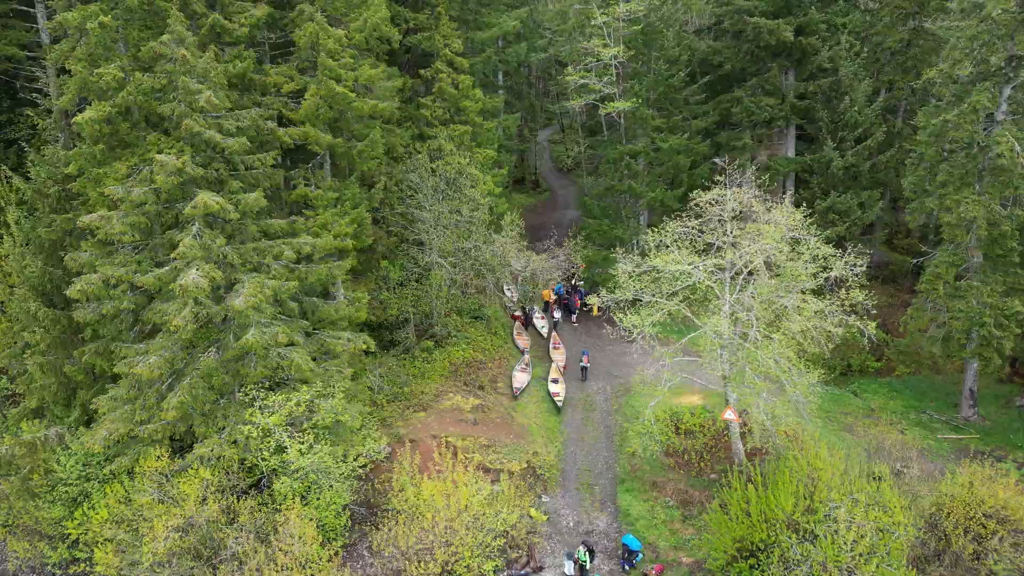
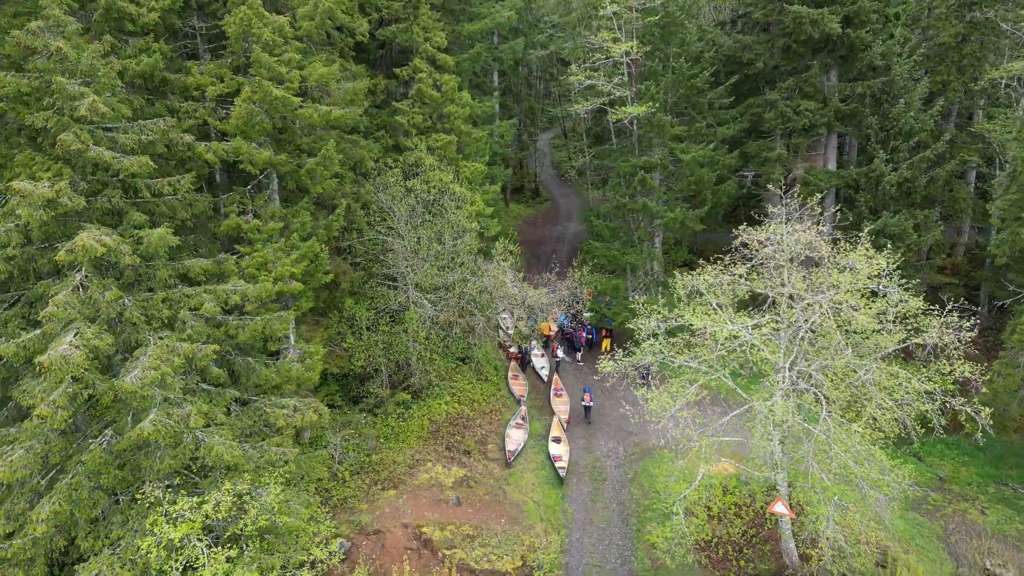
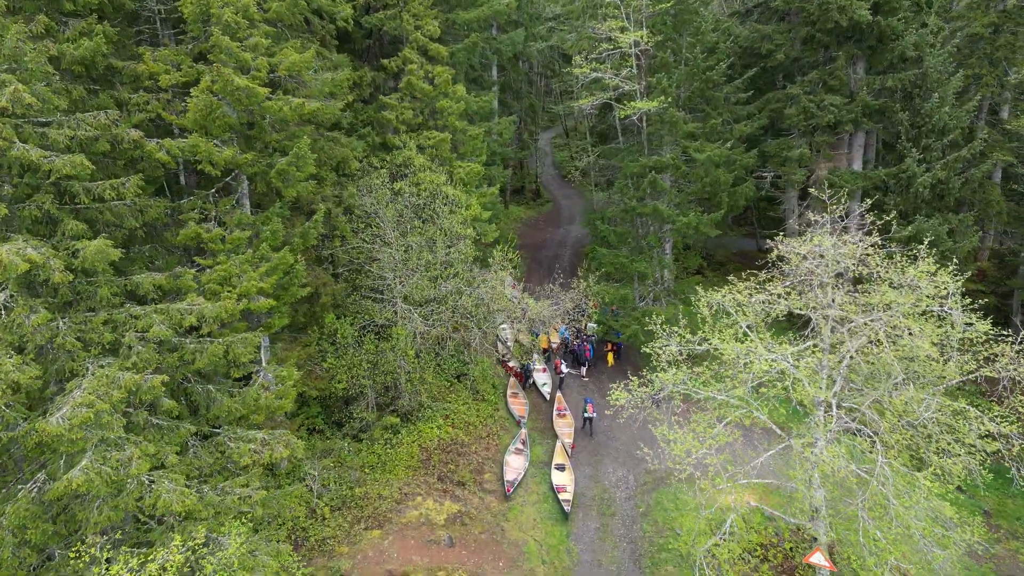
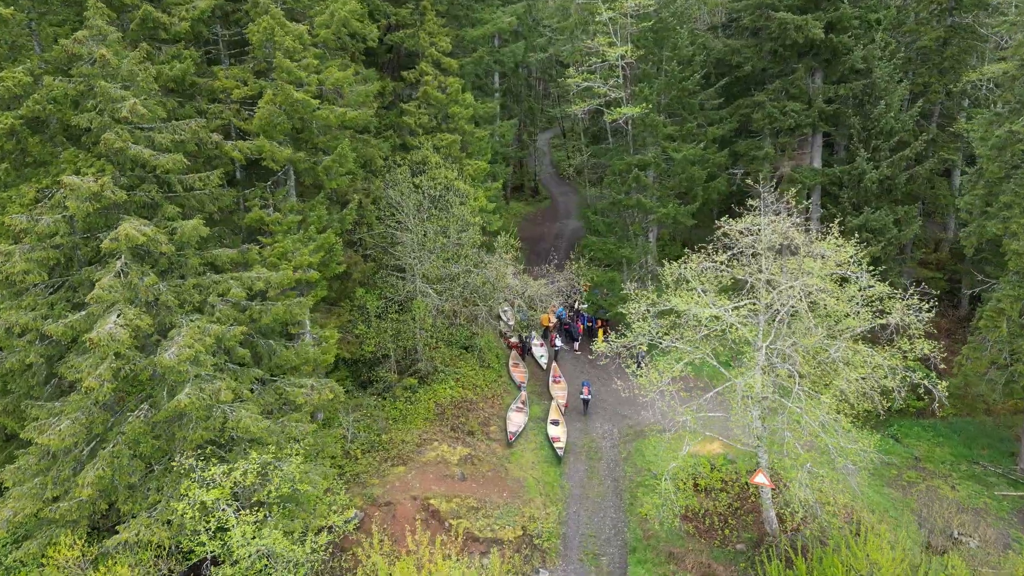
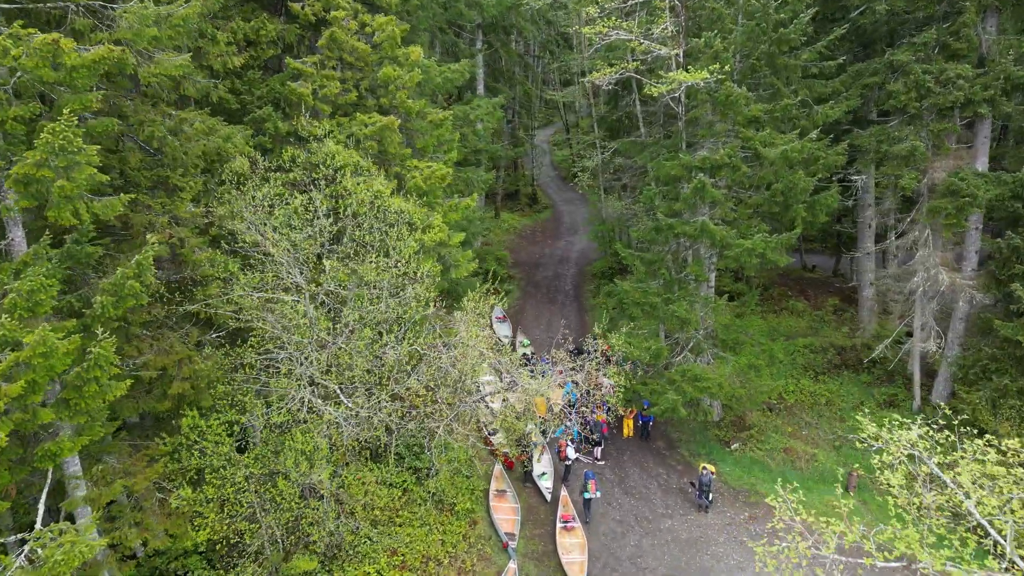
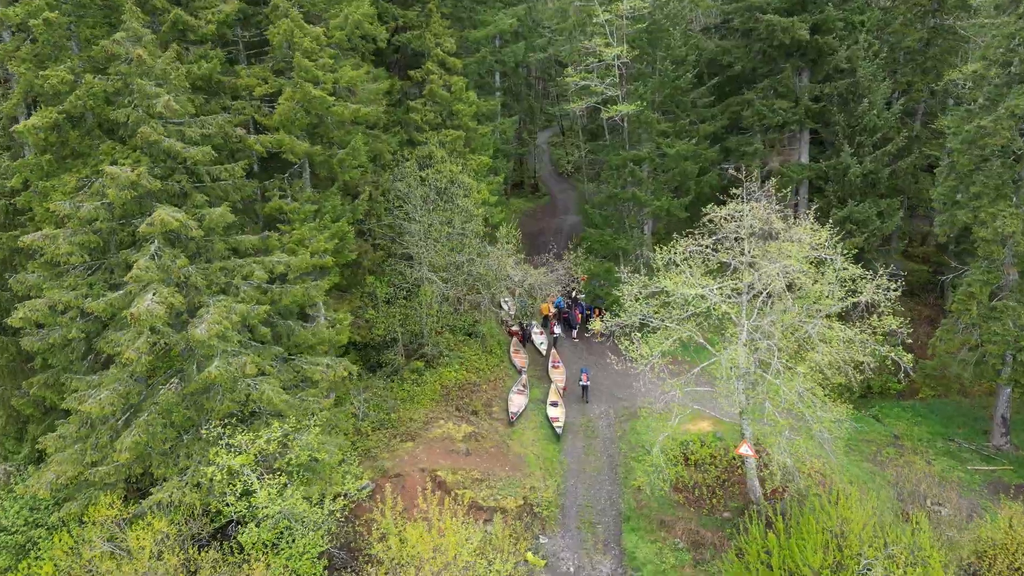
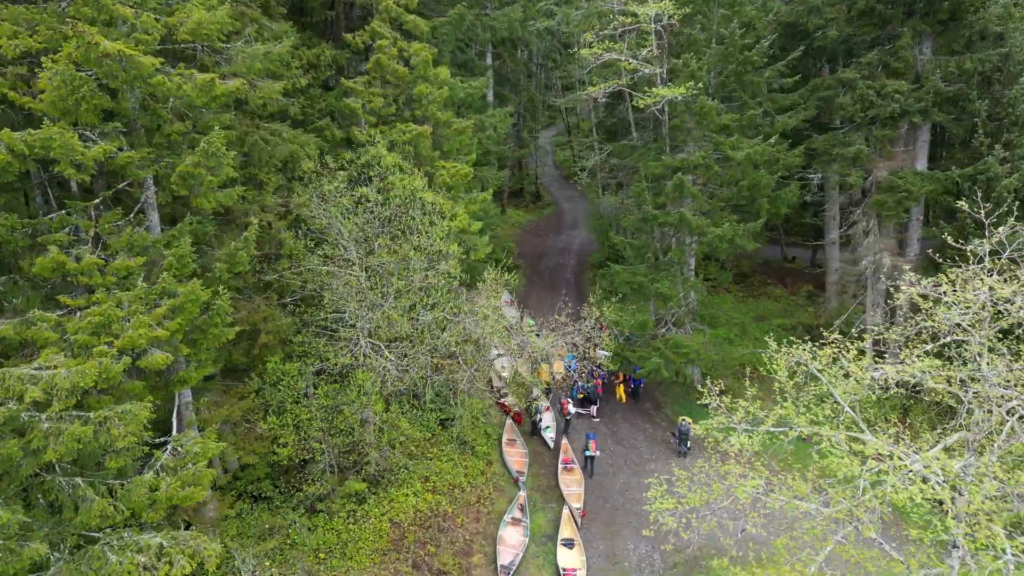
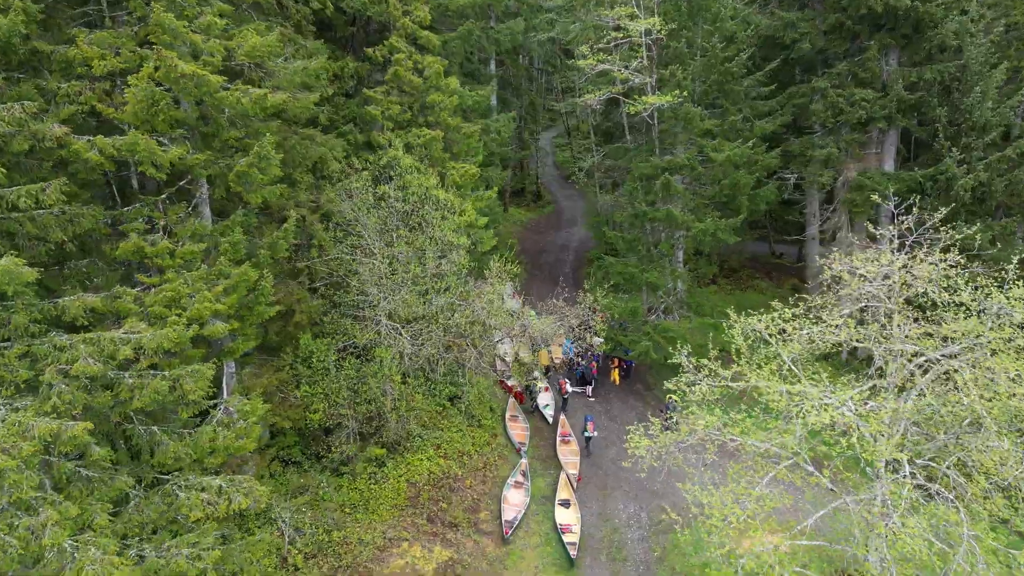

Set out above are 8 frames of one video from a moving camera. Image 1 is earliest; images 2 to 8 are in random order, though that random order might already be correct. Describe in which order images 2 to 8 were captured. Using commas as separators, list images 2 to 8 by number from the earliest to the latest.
6, 4, 2, 3, 8, 7, 5
